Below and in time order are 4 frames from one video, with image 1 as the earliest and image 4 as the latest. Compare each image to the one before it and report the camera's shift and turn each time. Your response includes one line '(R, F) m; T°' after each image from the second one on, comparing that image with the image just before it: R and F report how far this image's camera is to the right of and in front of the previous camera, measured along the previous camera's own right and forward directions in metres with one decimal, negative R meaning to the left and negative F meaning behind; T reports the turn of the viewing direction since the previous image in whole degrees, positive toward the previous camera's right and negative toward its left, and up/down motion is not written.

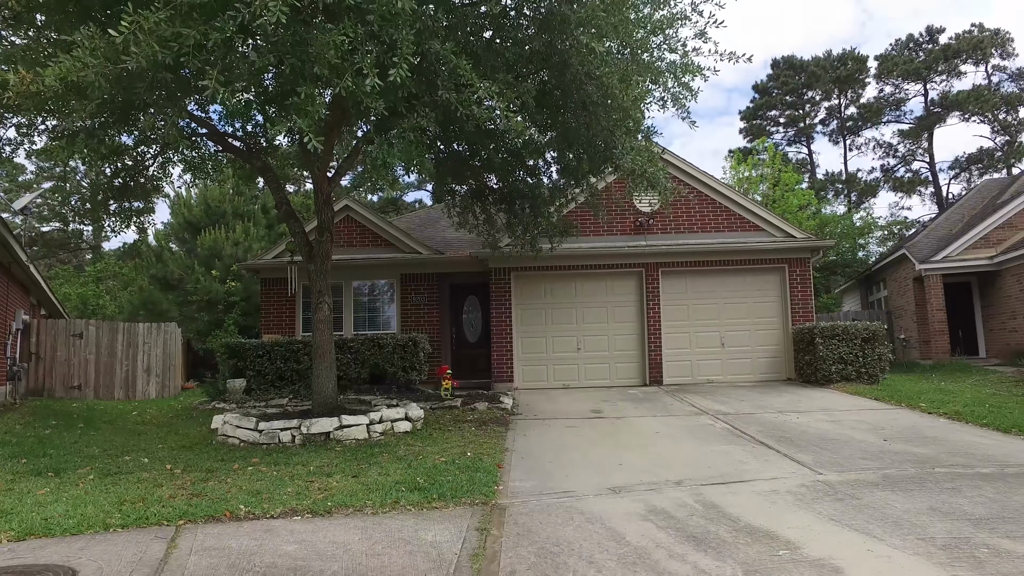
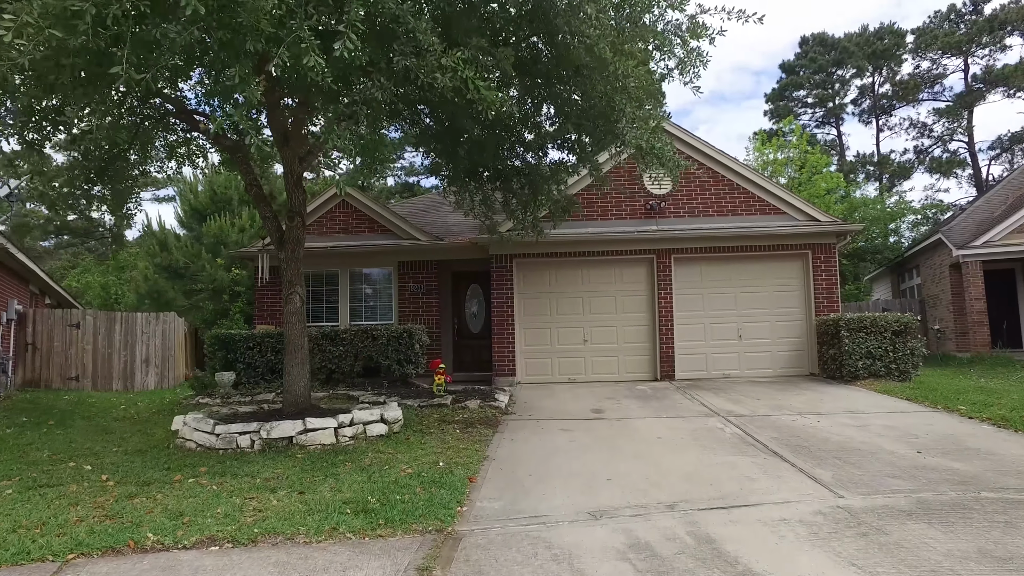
(+0.4, +0.7) m; -2°
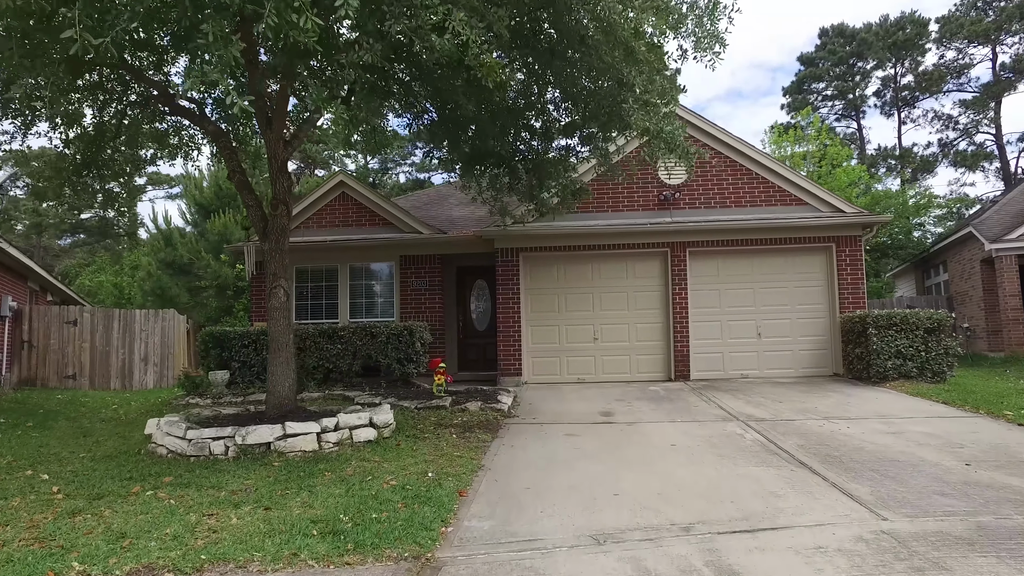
(+0.1, +0.5) m; -1°
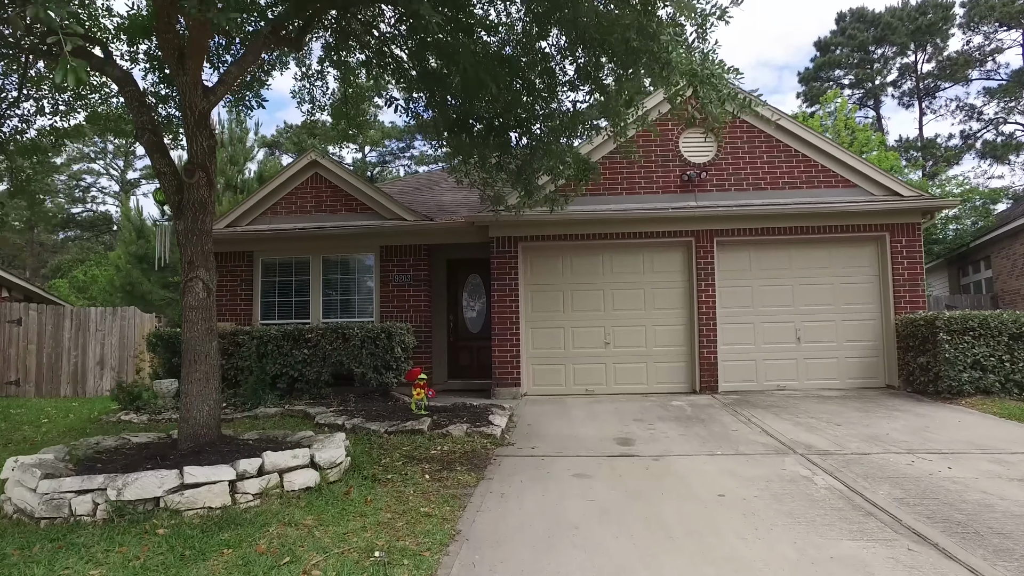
(+0.1, +1.5) m; 0°
